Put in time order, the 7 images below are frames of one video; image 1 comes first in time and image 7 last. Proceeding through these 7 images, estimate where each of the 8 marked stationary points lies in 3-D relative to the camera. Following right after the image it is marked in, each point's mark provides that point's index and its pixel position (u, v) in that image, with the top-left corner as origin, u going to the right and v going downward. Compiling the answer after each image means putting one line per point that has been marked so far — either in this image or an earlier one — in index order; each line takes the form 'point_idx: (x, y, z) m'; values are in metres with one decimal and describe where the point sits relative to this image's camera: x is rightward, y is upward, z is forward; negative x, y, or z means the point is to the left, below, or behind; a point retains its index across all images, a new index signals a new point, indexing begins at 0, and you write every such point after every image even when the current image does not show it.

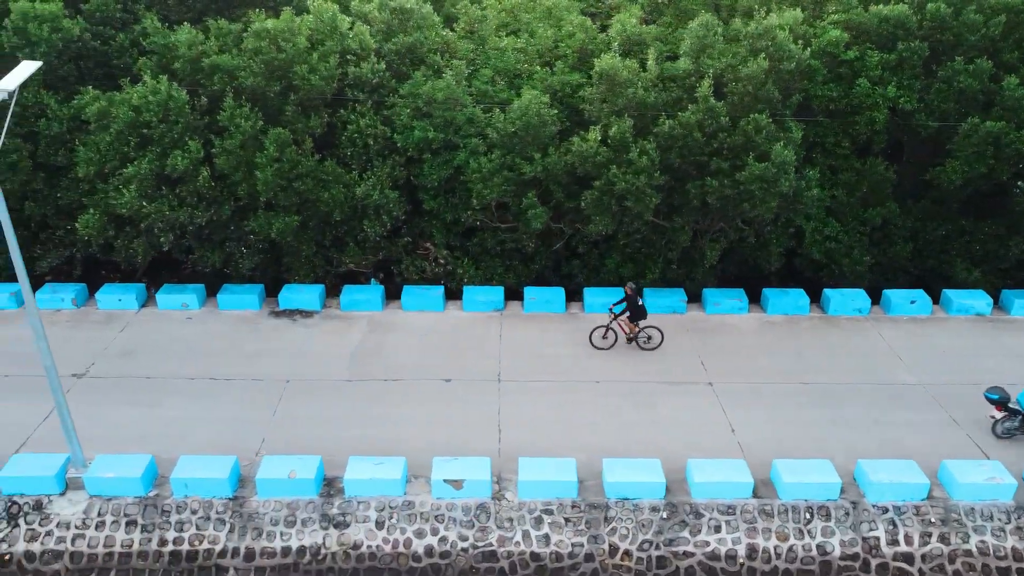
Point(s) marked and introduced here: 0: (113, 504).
0: (-4.5, -2.4, +9.0) m
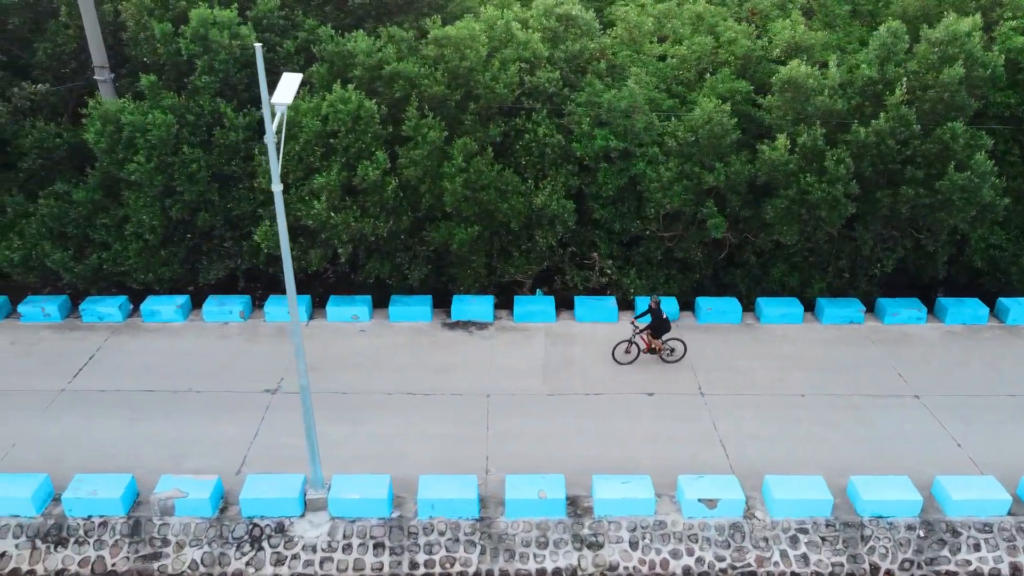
0: (-1.7, -2.6, +8.7) m
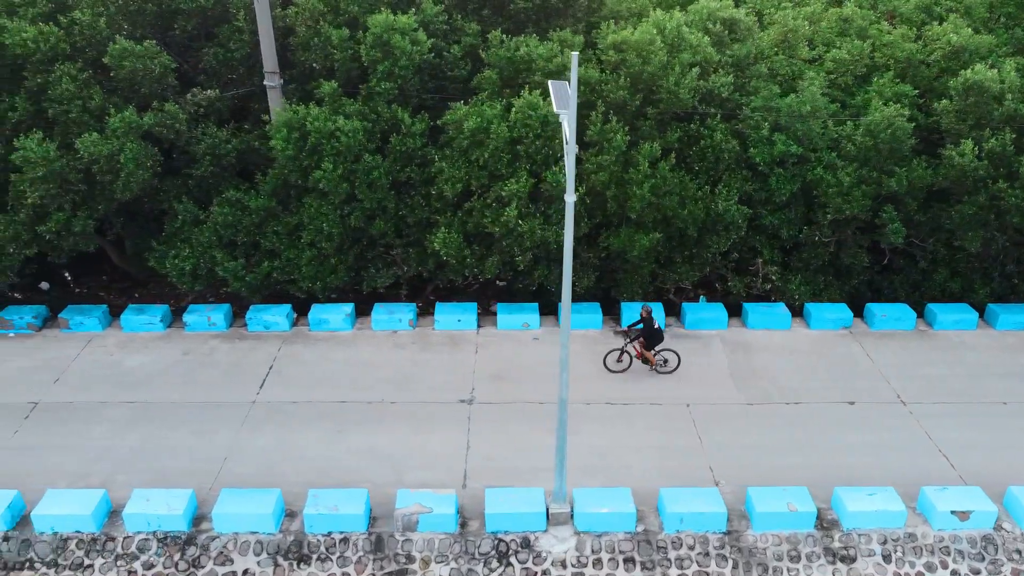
0: (+1.0, -2.7, +8.6) m
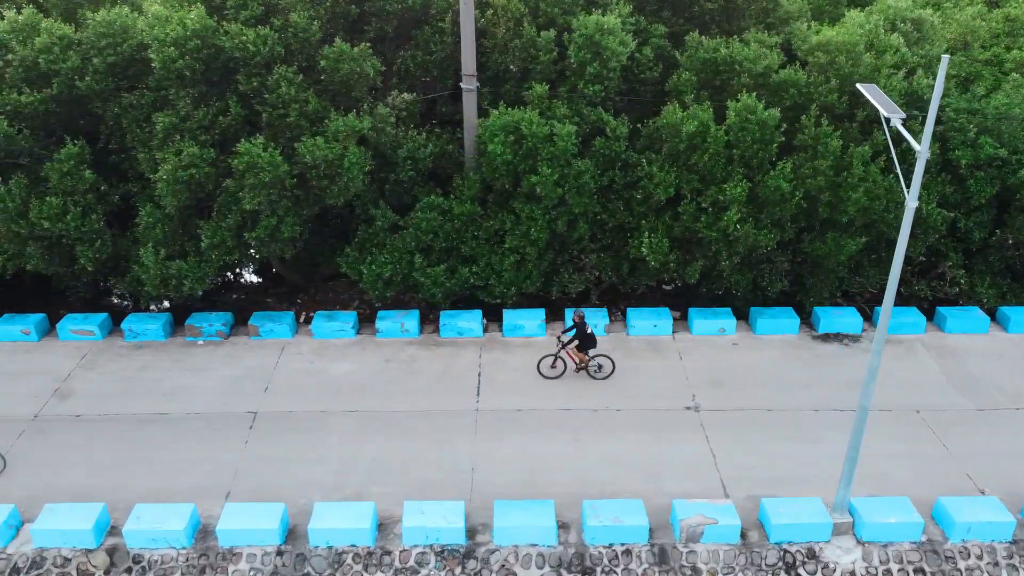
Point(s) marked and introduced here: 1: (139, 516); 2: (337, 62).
0: (+4.0, -2.8, +8.4) m
1: (-4.0, -2.4, +8.4) m
2: (-2.3, +3.0, +10.6) m
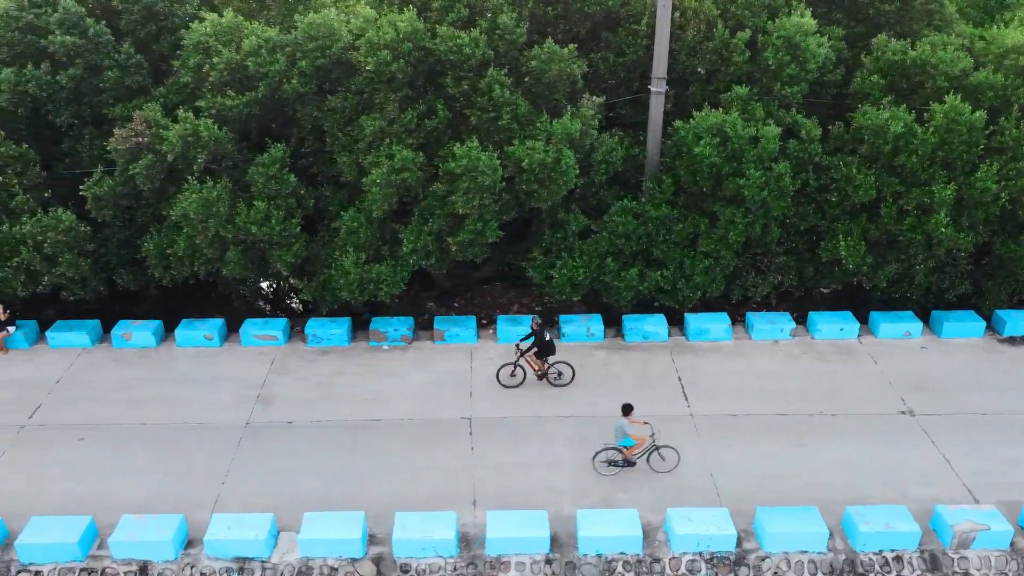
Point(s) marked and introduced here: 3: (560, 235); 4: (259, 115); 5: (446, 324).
0: (+6.9, -2.8, +8.4) m
1: (-1.1, -2.5, +8.3) m
2: (+0.5, +3.0, +10.5) m
3: (+0.7, +0.8, +11.8) m
4: (-3.5, +2.4, +11.1) m
5: (-1.0, -0.5, +12.0) m
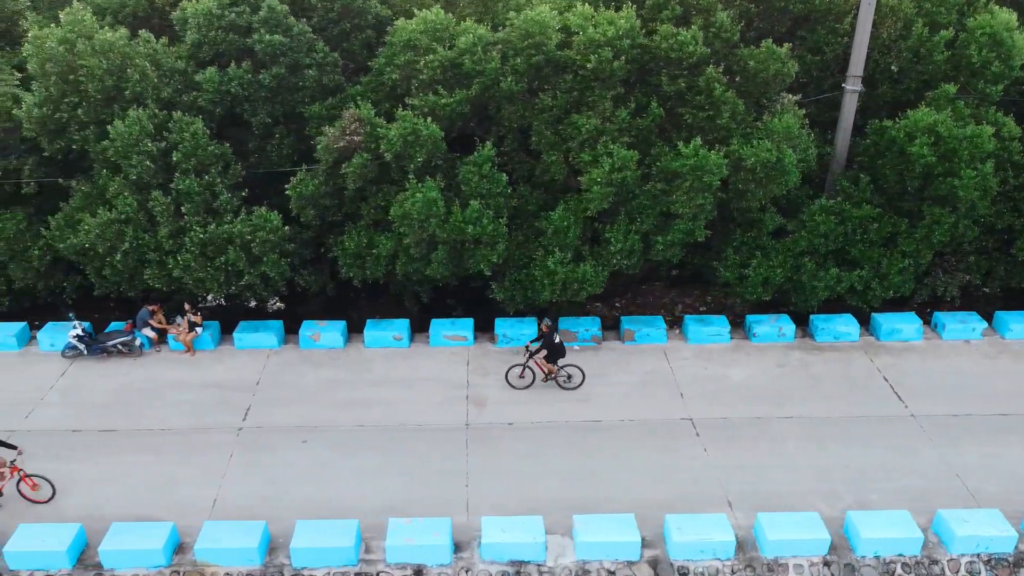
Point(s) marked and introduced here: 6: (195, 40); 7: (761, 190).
0: (+9.8, -2.8, +8.3) m
1: (+1.7, -2.5, +8.2) m
2: (+3.3, +3.0, +10.4) m
3: (+3.6, +0.8, +11.7) m
4: (-0.7, +2.4, +11.0) m
5: (+1.8, -0.5, +11.9) m
6: (-4.3, +3.4, +10.9) m
7: (+3.3, +1.3, +10.5) m
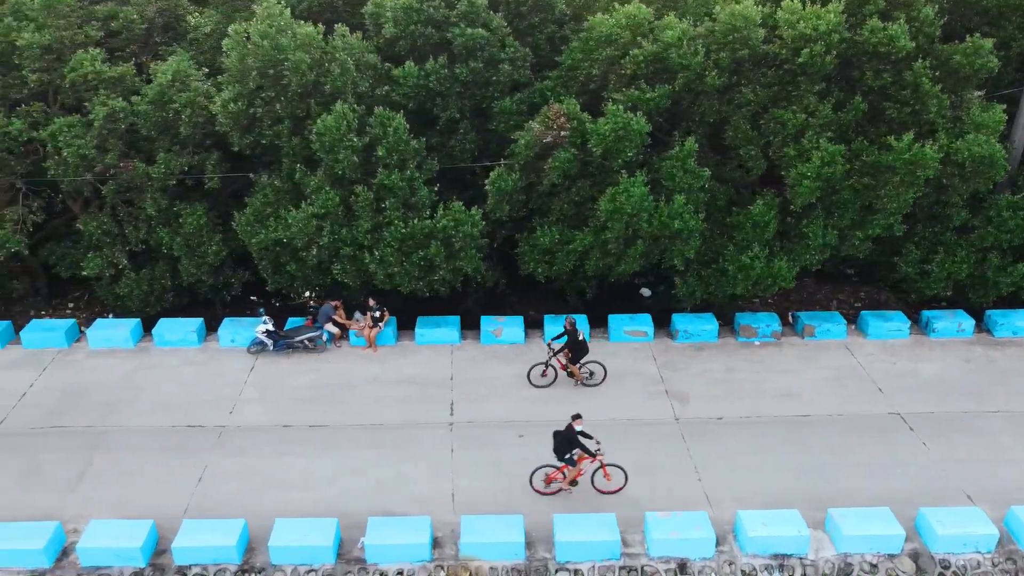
0: (+12.5, -2.8, +8.4) m
1: (+4.4, -2.4, +8.2) m
2: (+6.0, +3.0, +10.4) m
3: (+6.2, +0.9, +11.7) m
4: (+2.0, +2.5, +11.0) m
5: (+4.5, -0.5, +11.9) m
6: (-1.6, +3.5, +10.9) m
7: (+6.0, +1.4, +10.5) m
